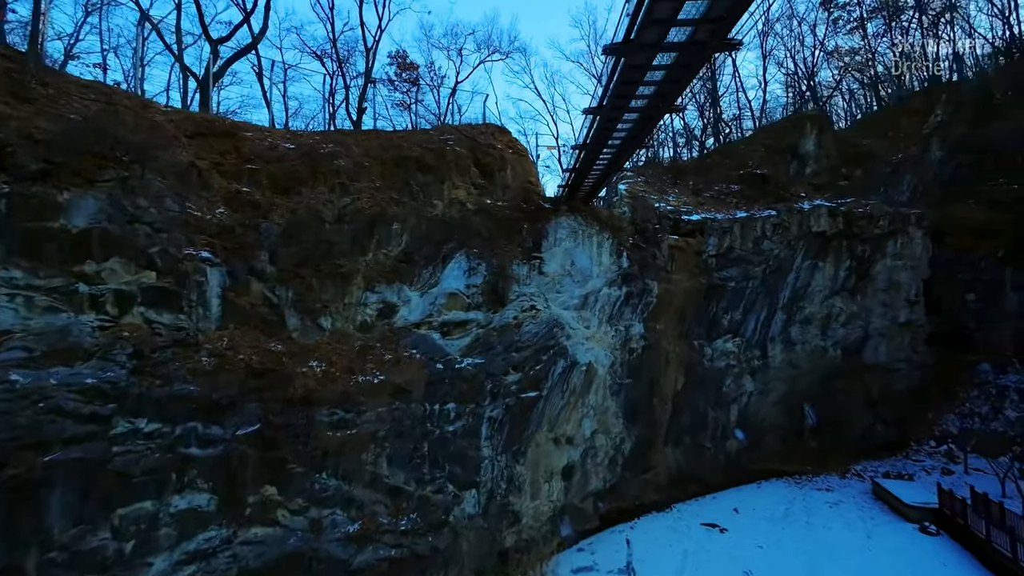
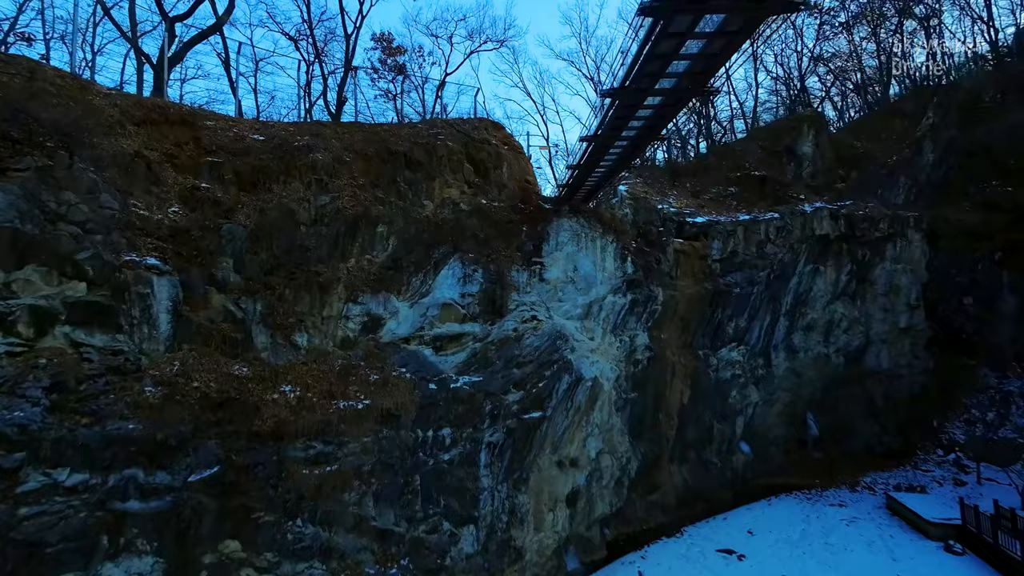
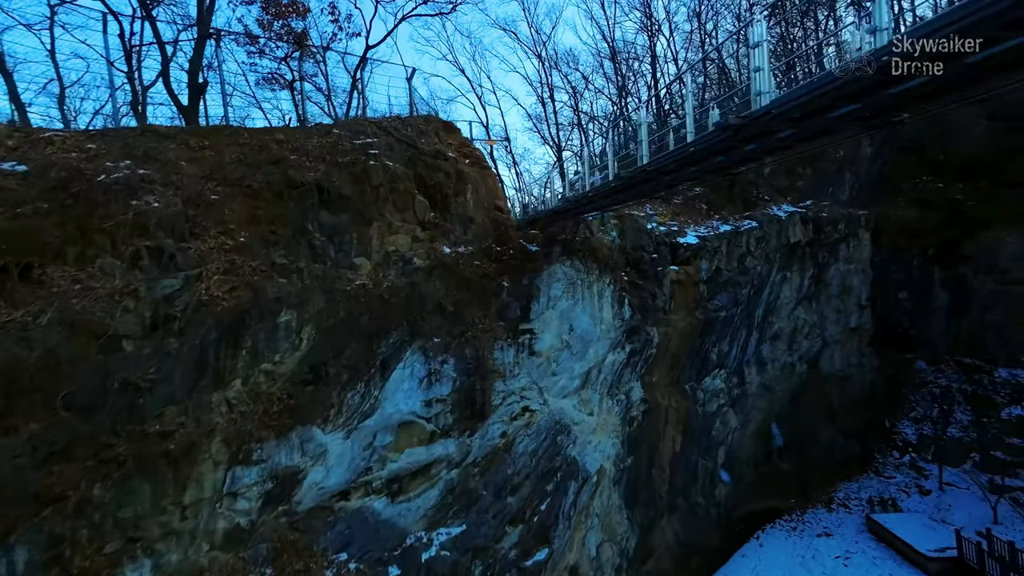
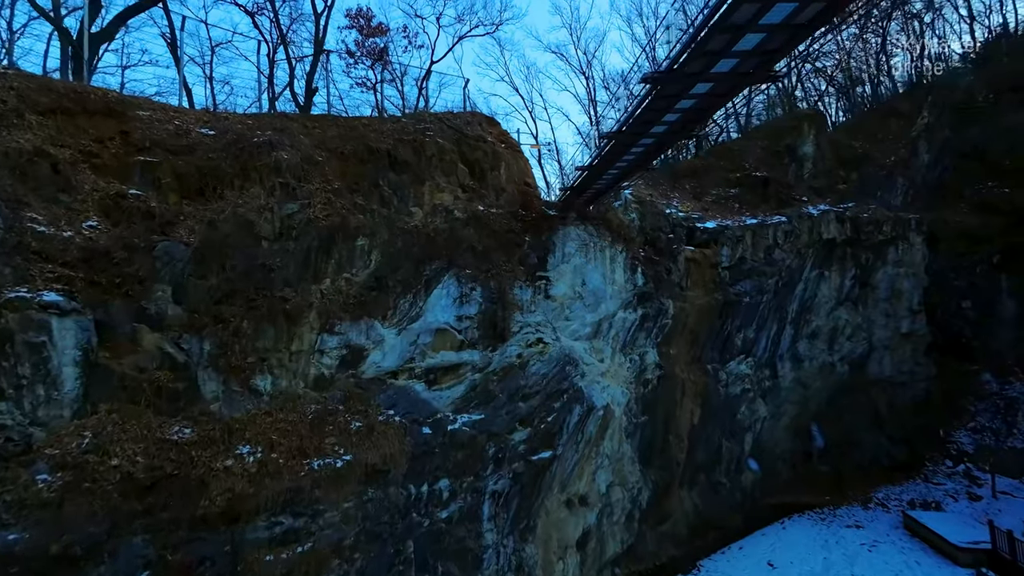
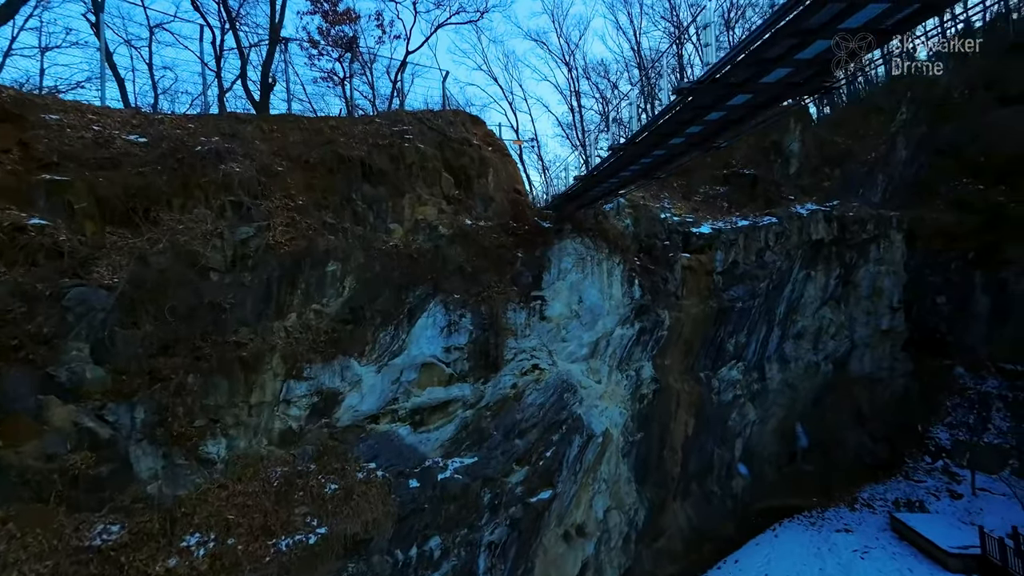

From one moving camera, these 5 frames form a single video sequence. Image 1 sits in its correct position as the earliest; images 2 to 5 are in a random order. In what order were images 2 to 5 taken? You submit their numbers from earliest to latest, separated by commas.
2, 4, 5, 3
